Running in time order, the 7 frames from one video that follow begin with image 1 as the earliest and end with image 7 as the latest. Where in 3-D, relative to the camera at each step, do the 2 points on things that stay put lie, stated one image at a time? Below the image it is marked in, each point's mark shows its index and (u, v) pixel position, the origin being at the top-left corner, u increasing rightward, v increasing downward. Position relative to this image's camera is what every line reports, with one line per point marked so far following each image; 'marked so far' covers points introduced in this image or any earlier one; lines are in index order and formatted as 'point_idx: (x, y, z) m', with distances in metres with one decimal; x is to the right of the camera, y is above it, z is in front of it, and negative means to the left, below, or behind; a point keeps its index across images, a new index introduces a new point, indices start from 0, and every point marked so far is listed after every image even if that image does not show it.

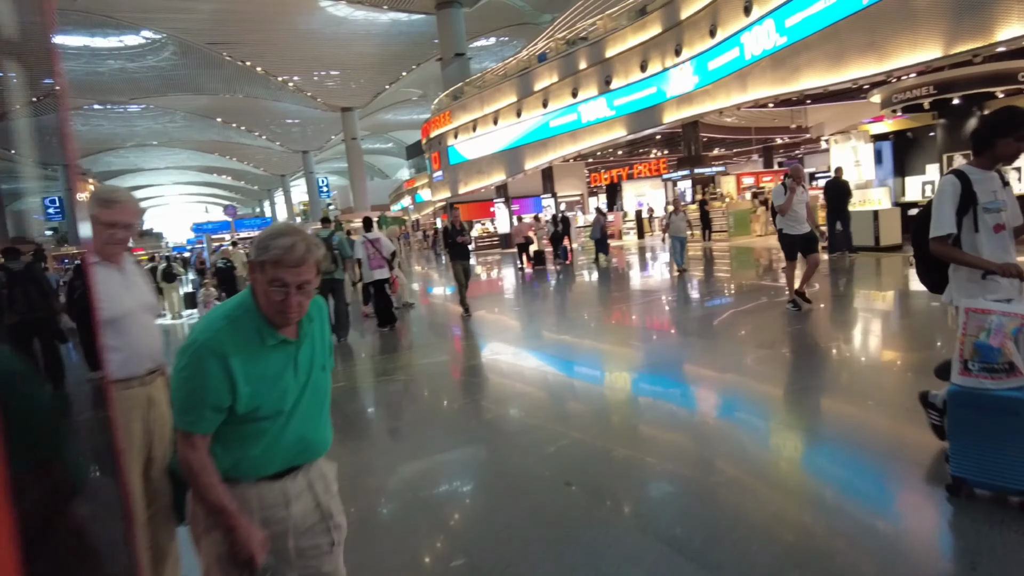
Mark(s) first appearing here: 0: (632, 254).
0: (+2.8, +0.8, +14.5) m
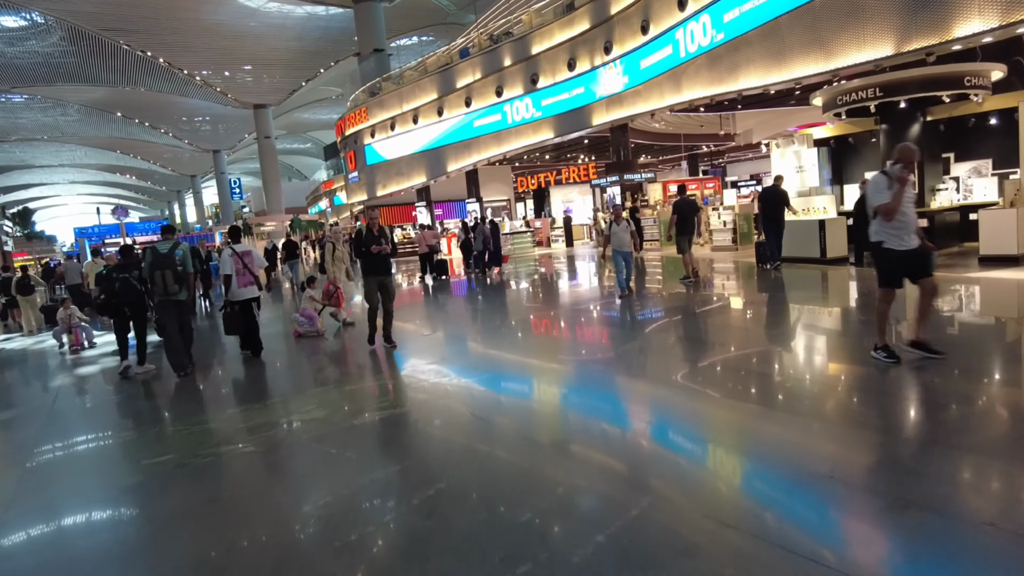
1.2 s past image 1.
0: (+1.2, +0.6, +14.1) m
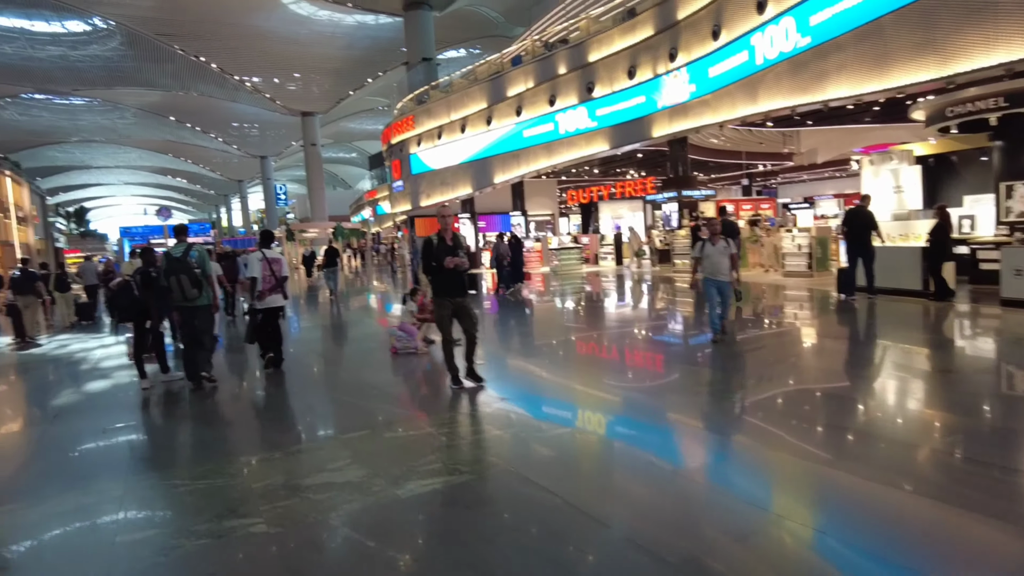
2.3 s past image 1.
0: (+2.1, +0.2, +13.5) m
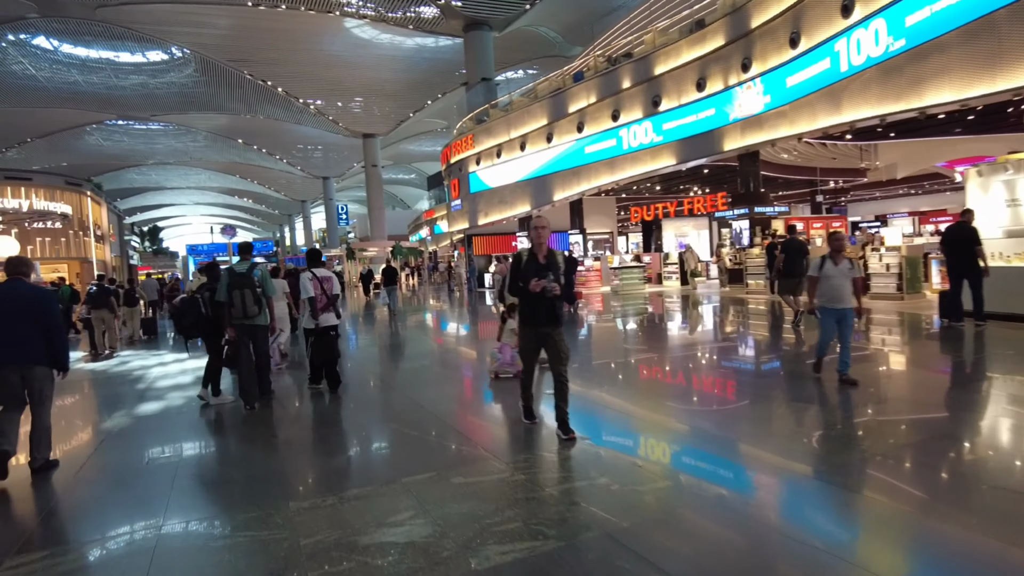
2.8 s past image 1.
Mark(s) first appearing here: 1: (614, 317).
0: (+3.3, -0.3, +13.0) m
1: (+1.8, -0.5, +11.7) m
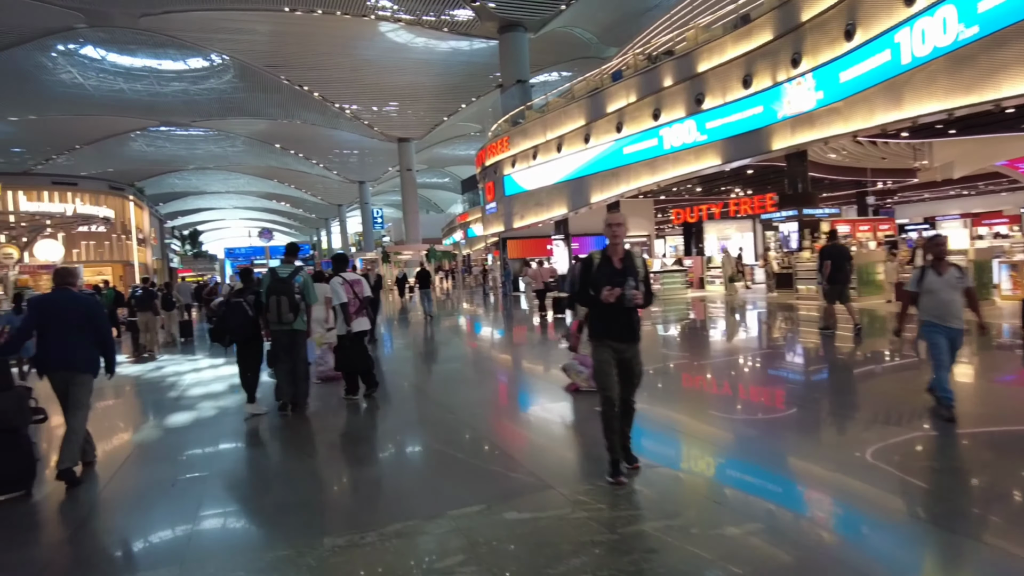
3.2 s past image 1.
0: (+4.0, -0.4, +12.7) m
1: (+2.5, -0.6, +11.4) m
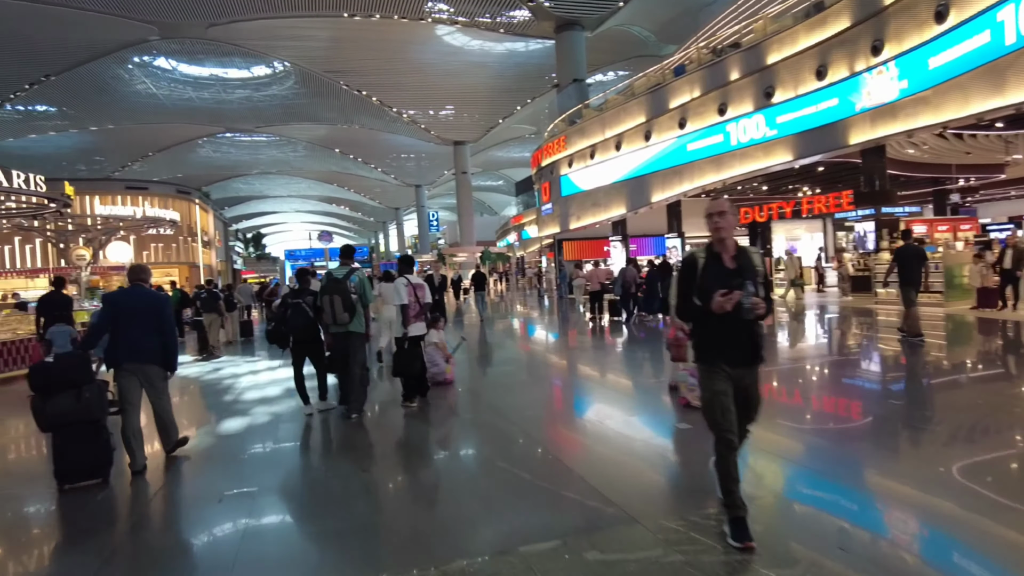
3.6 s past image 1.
0: (+5.0, -0.4, +12.1) m
1: (+3.4, -0.7, +11.0) m
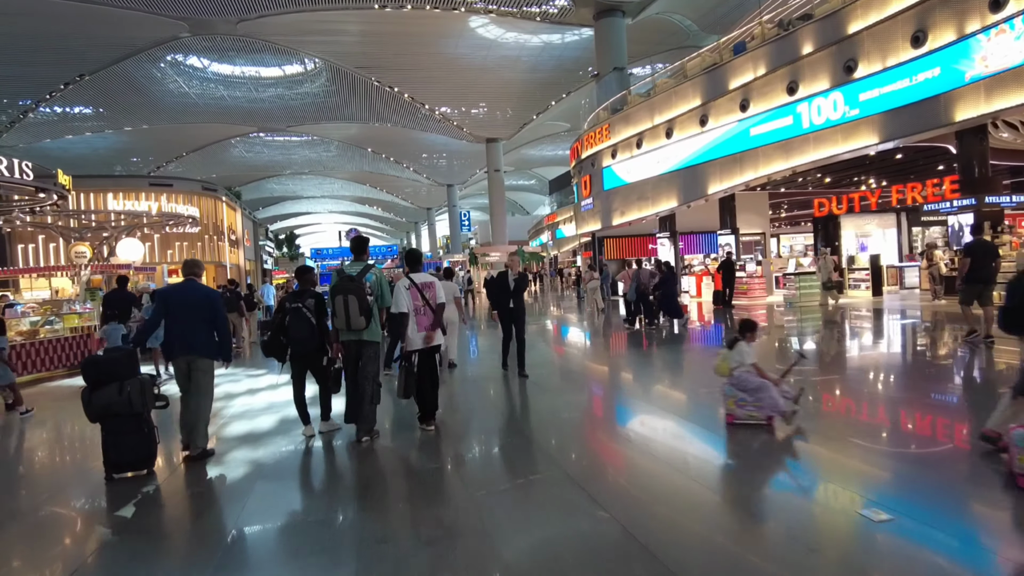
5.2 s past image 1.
0: (+5.7, -0.4, +11.1) m
1: (+4.0, -0.7, +10.0) m
